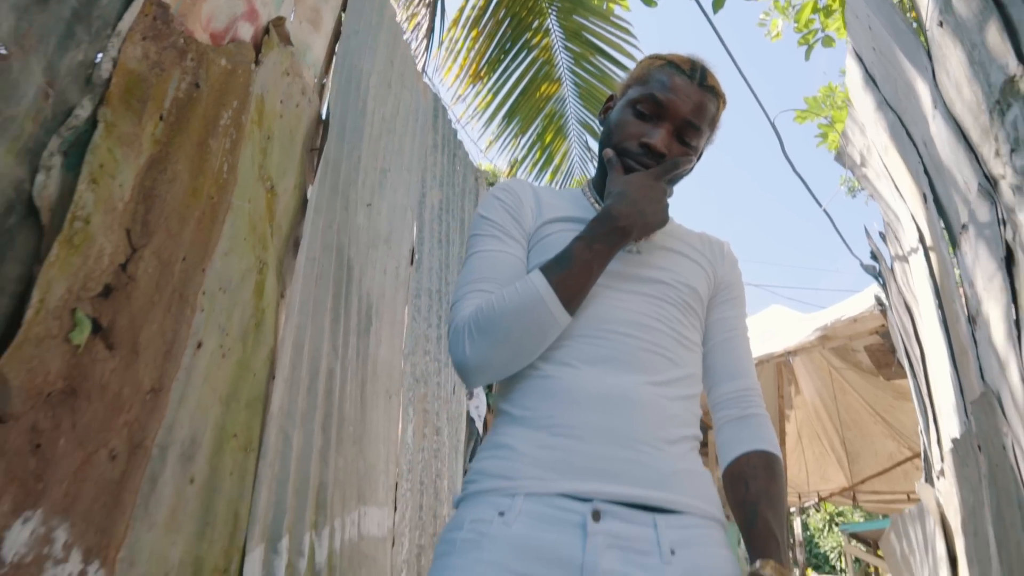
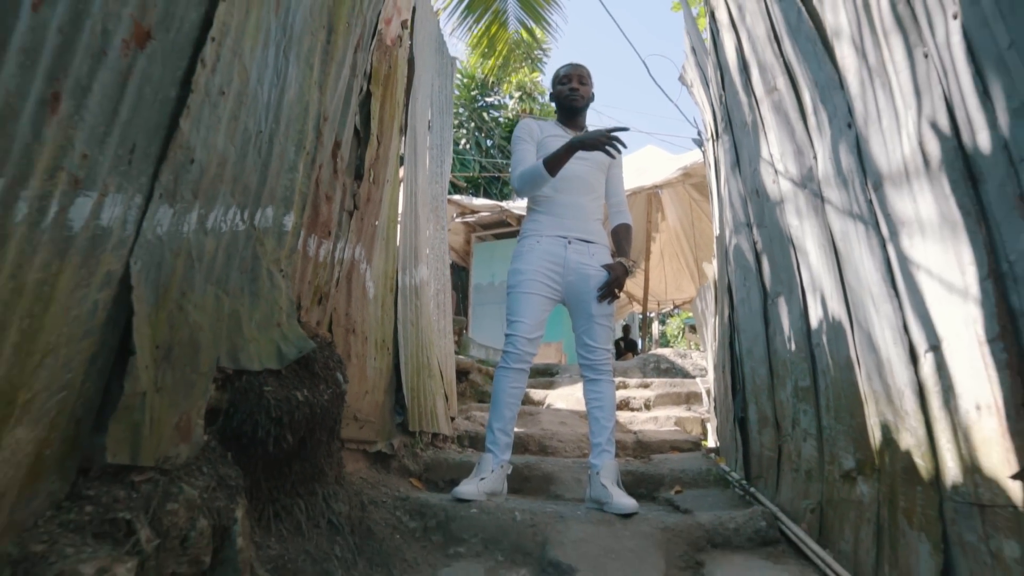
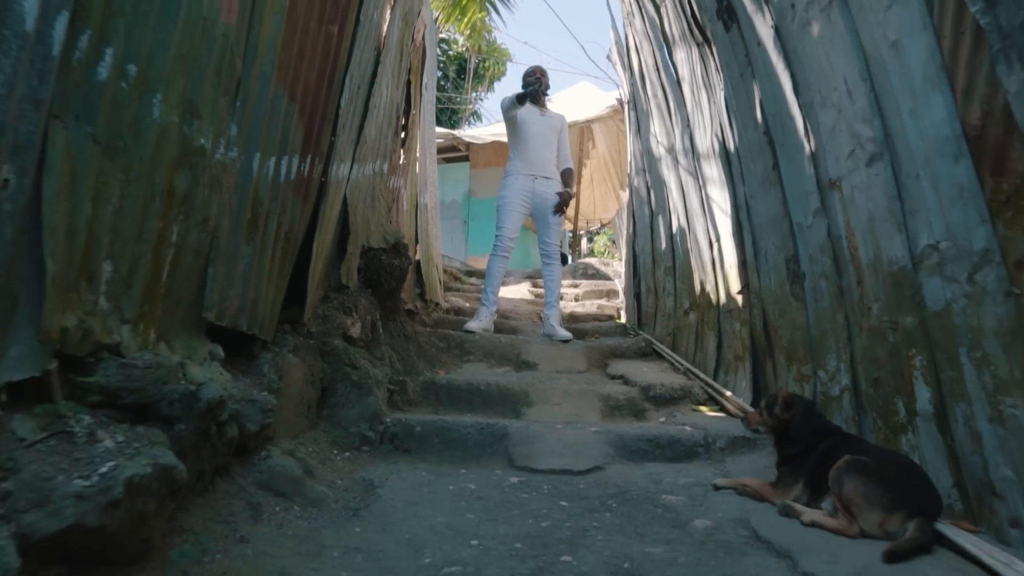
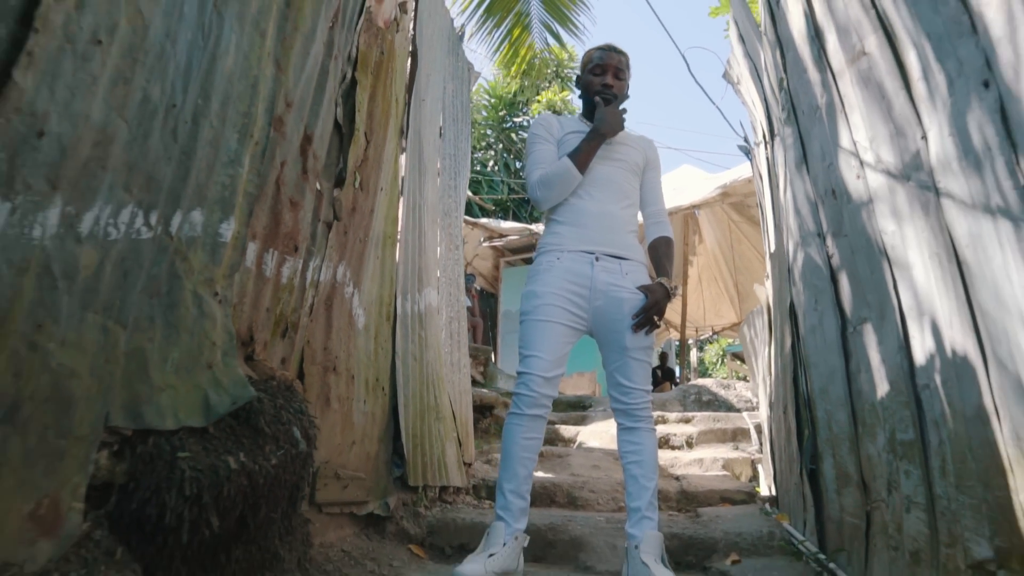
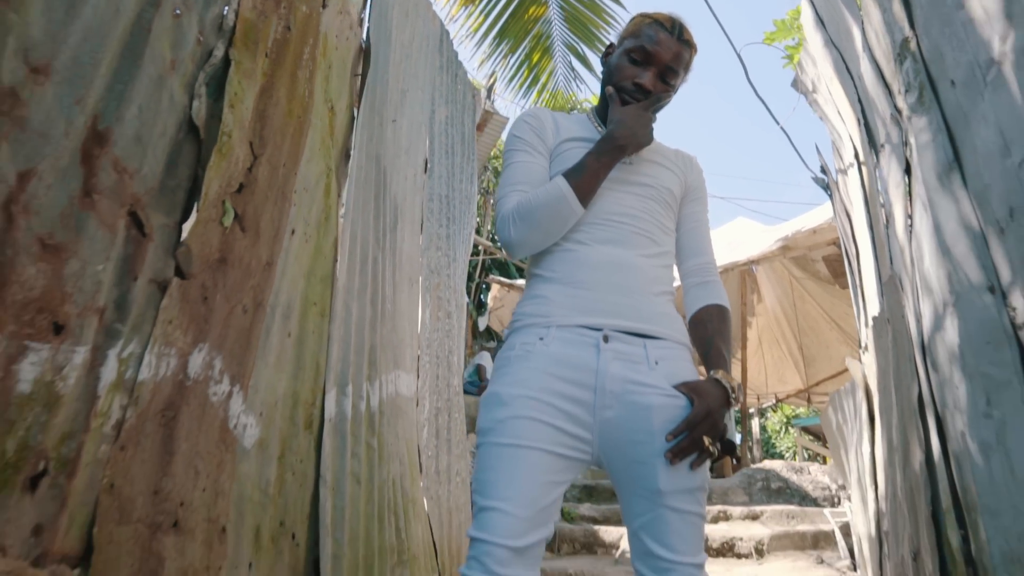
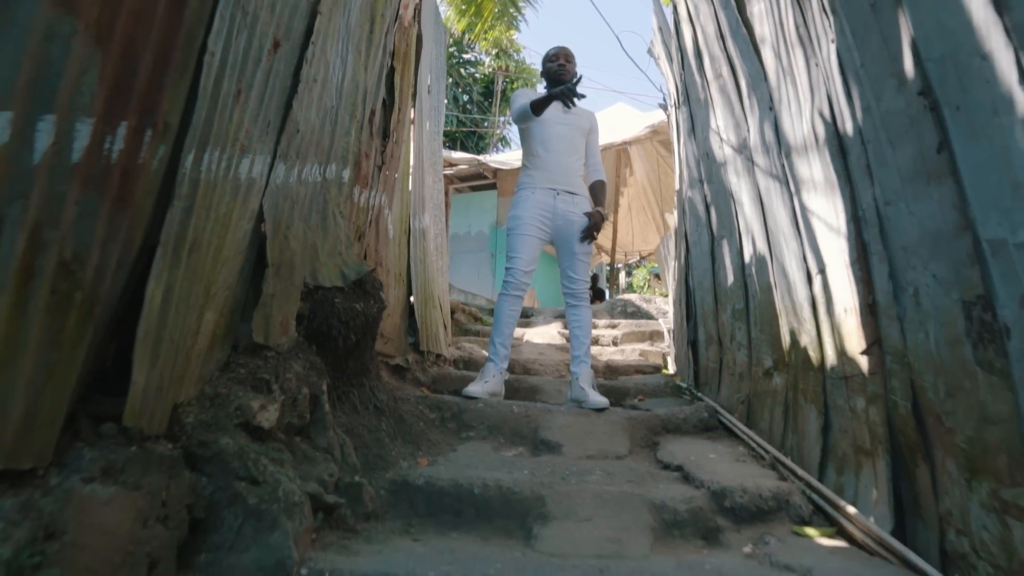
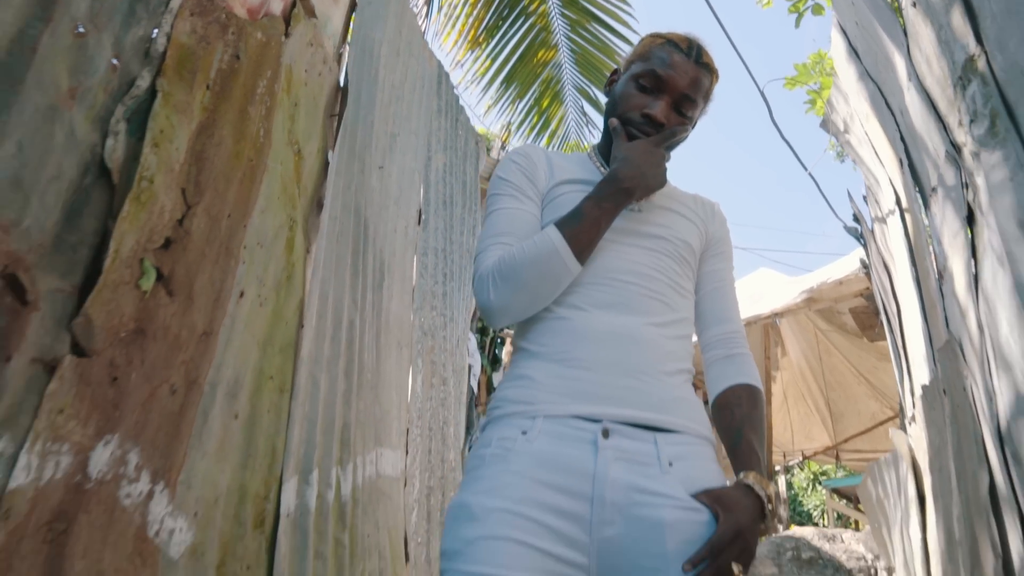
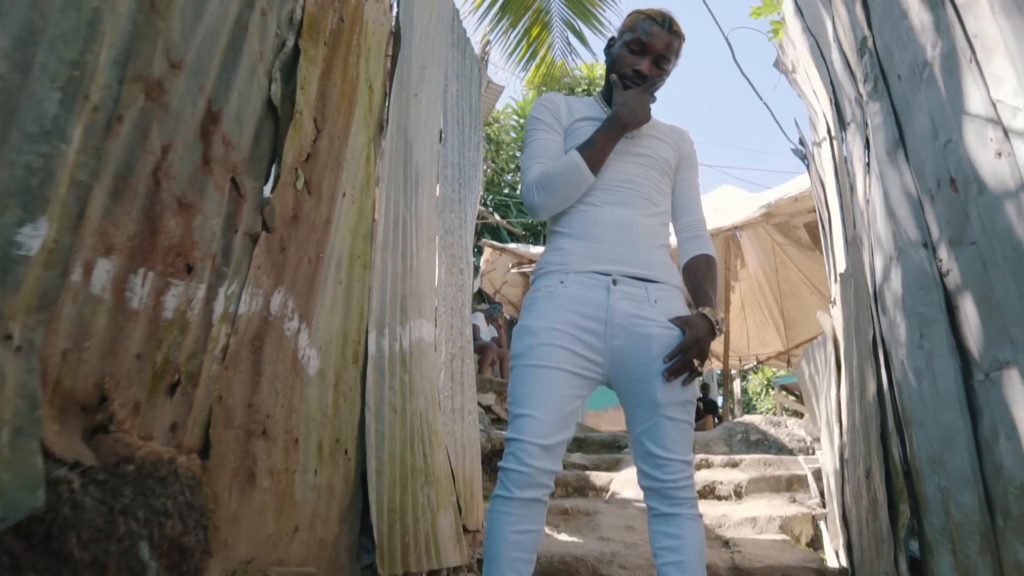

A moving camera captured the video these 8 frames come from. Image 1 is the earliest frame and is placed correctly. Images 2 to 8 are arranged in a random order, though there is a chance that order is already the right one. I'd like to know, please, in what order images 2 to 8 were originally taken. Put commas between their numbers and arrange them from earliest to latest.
7, 5, 8, 4, 2, 6, 3
